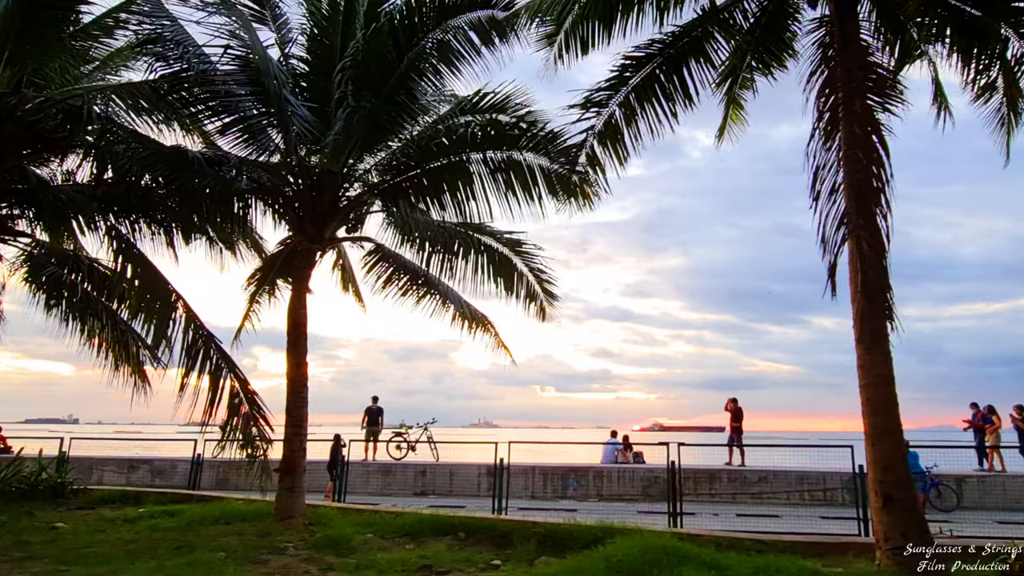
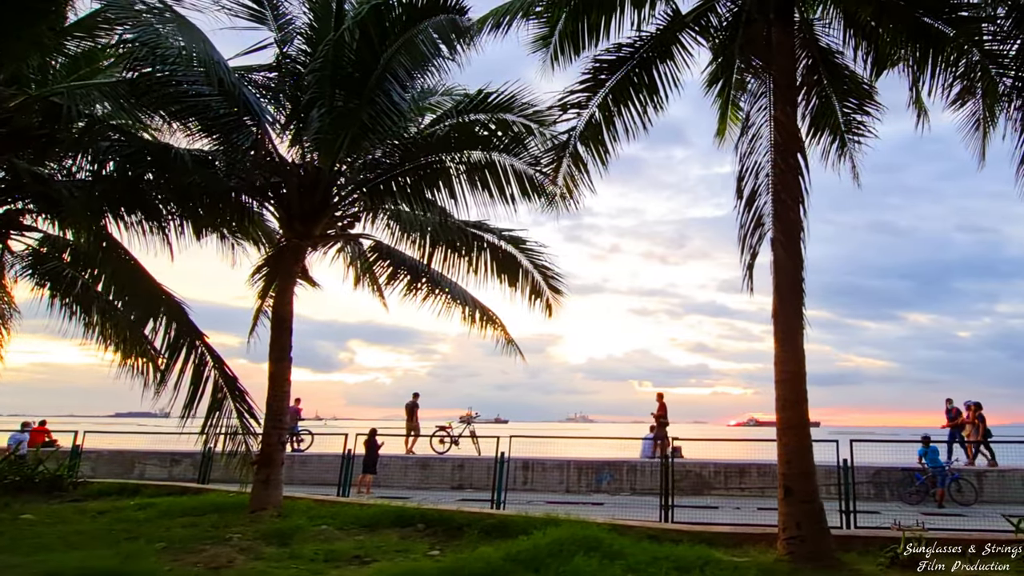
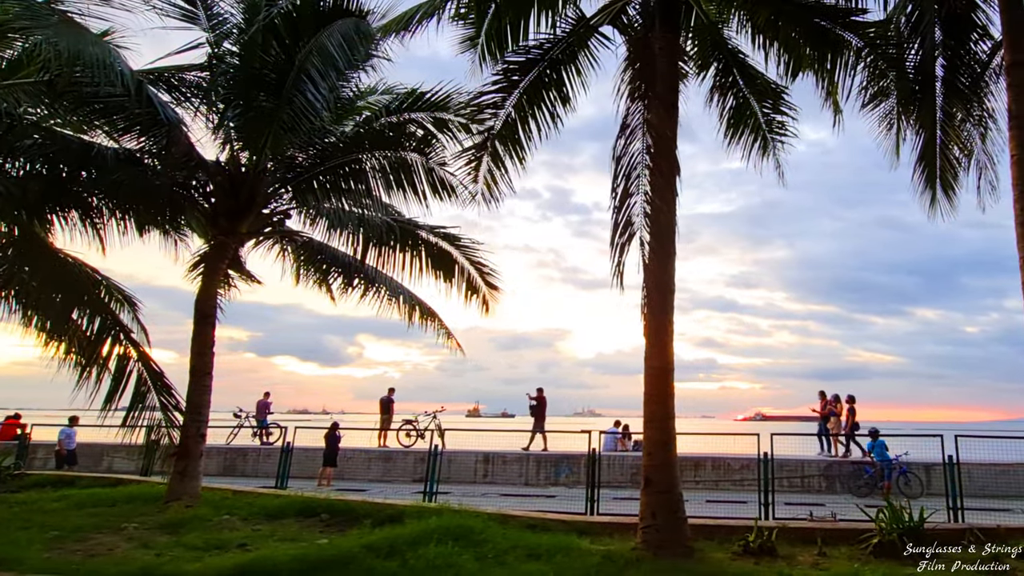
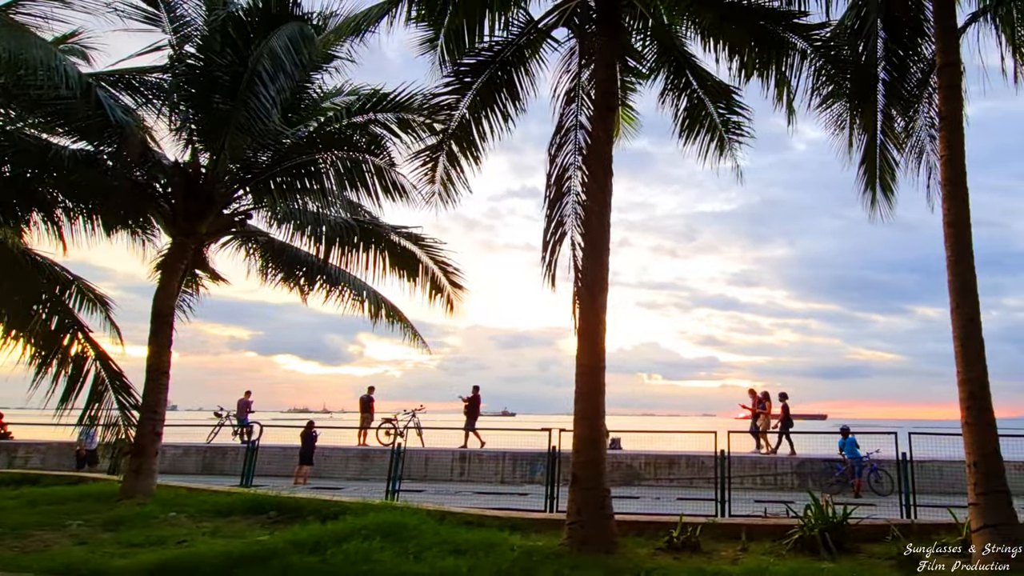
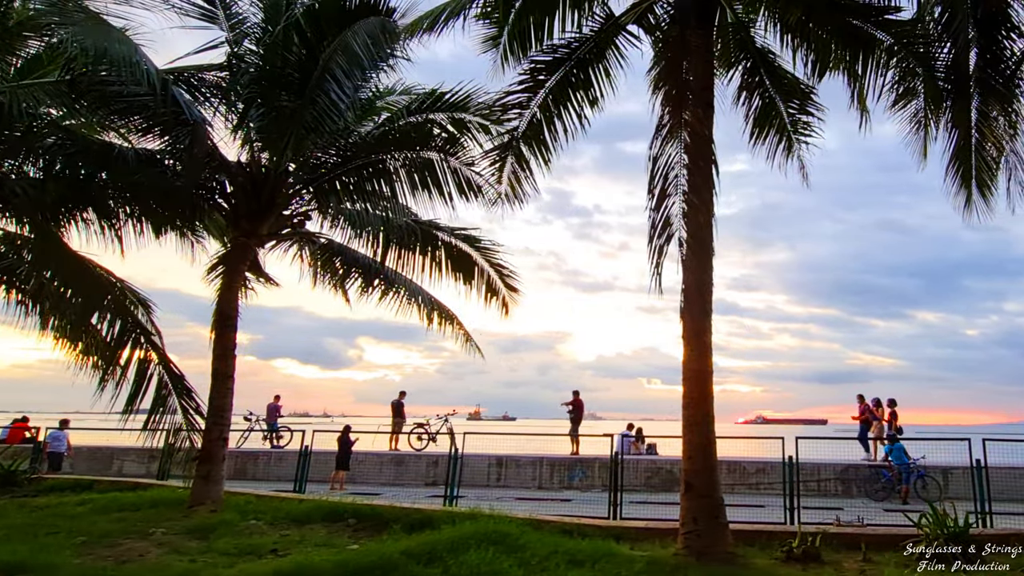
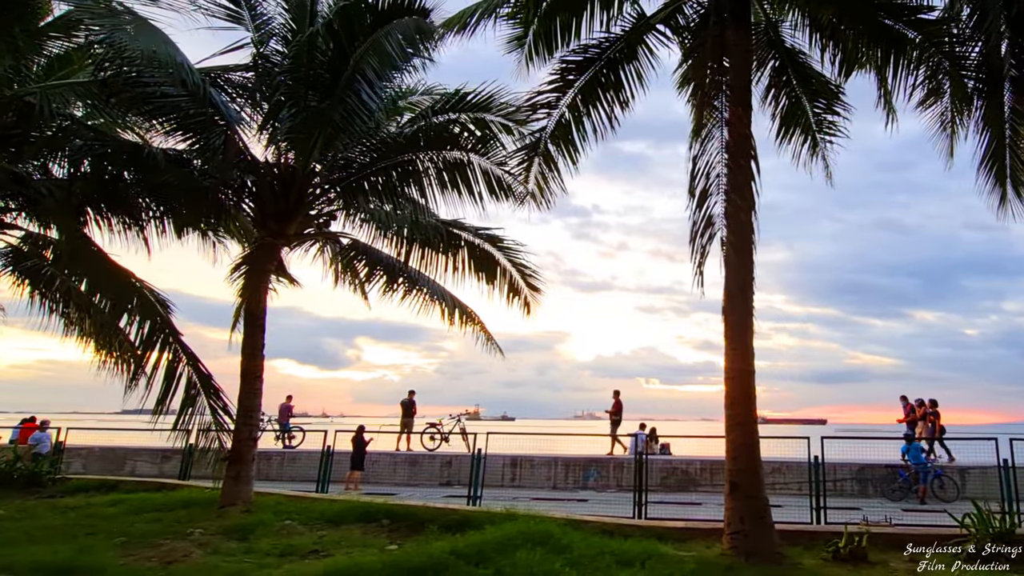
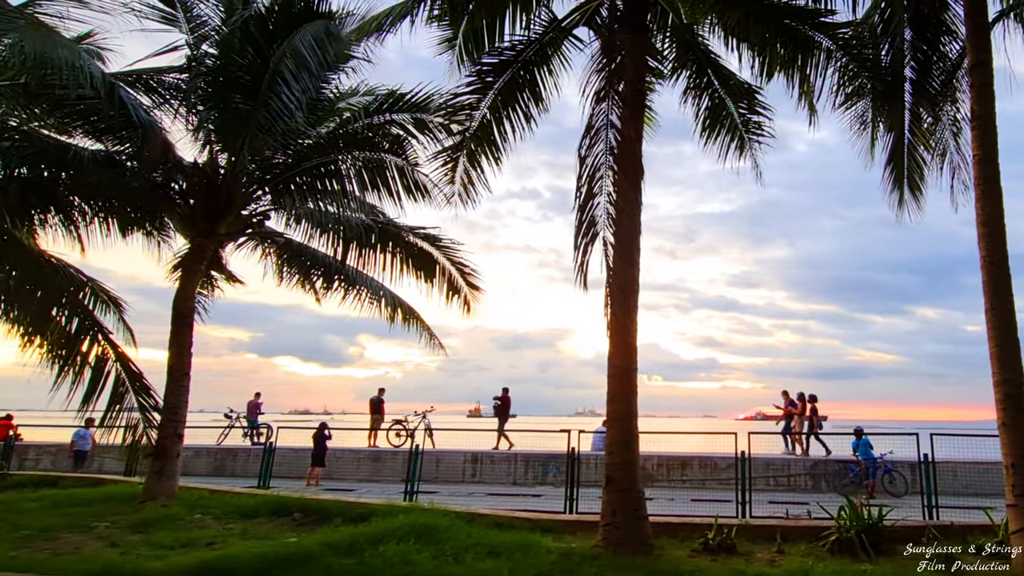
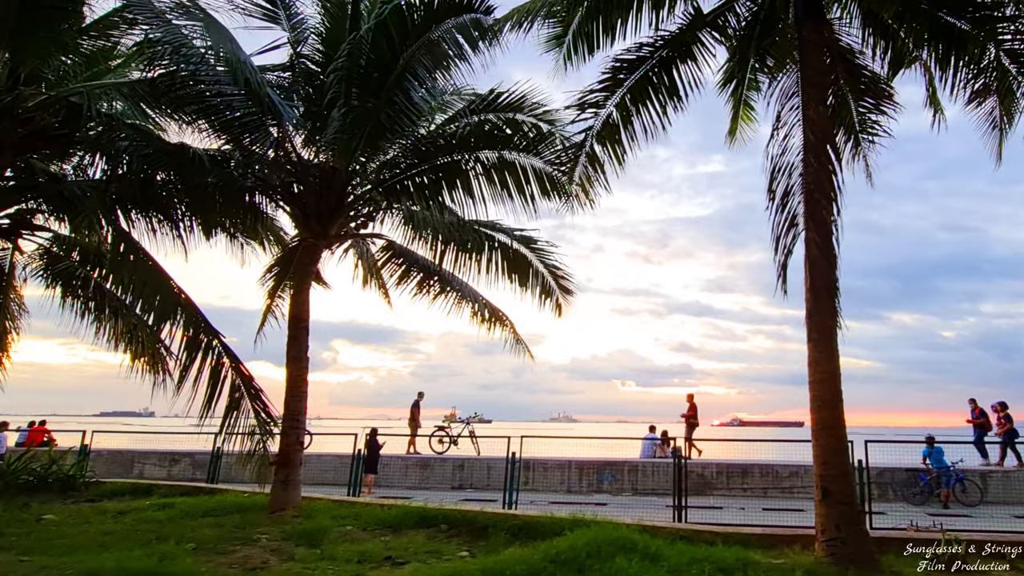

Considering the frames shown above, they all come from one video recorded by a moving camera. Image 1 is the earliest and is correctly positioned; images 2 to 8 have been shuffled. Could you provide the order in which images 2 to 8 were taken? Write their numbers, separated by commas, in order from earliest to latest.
8, 2, 6, 5, 3, 7, 4
